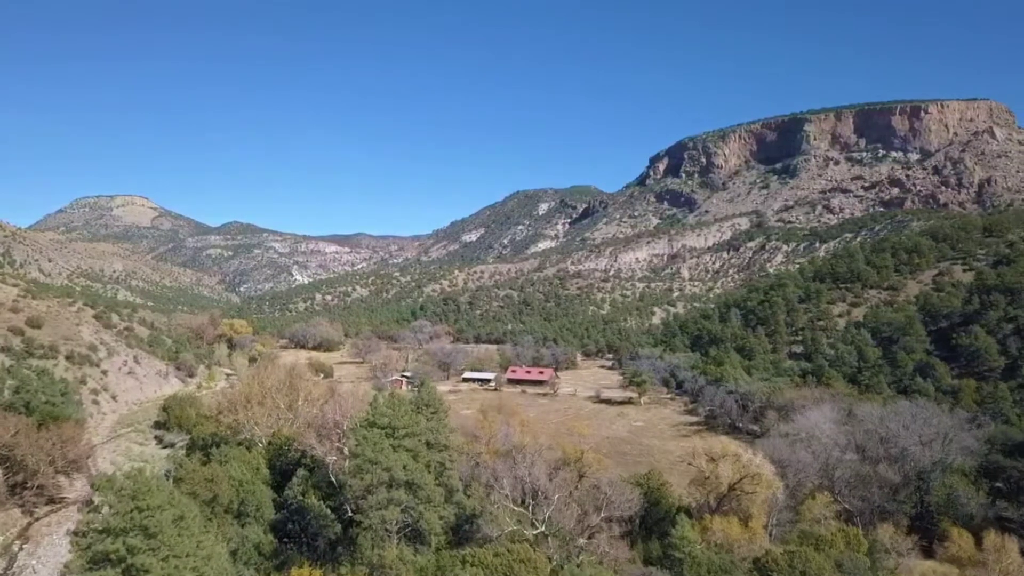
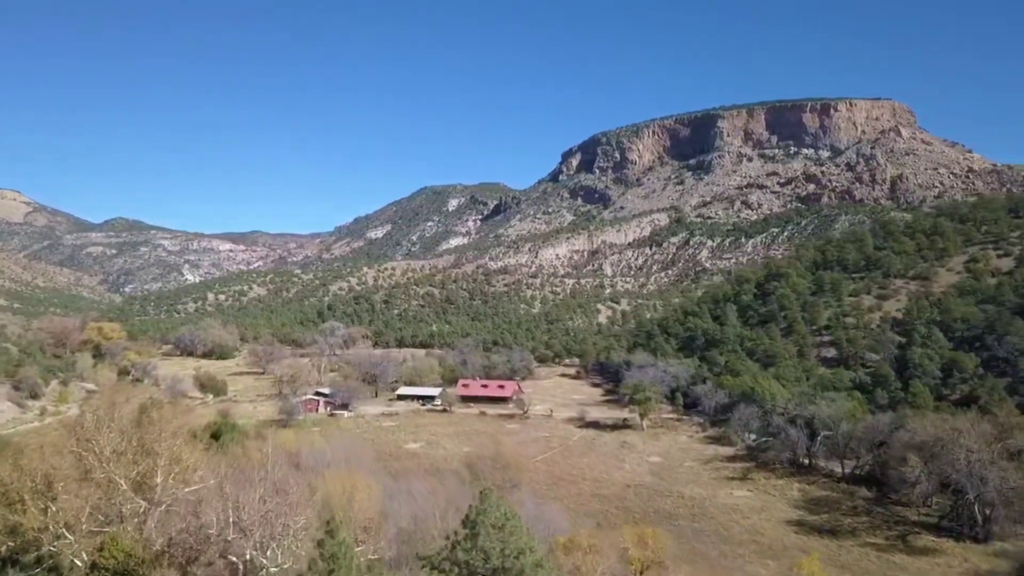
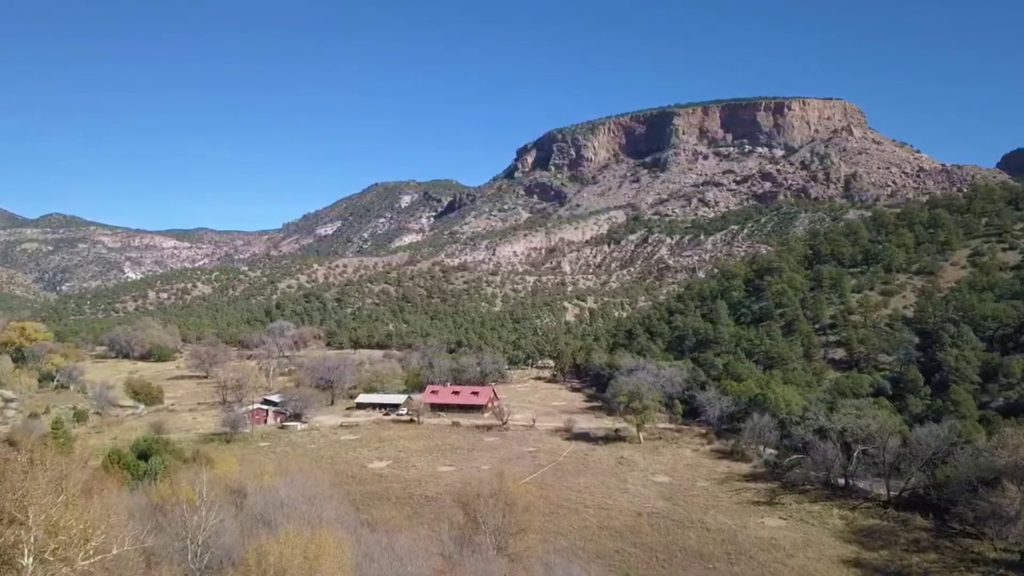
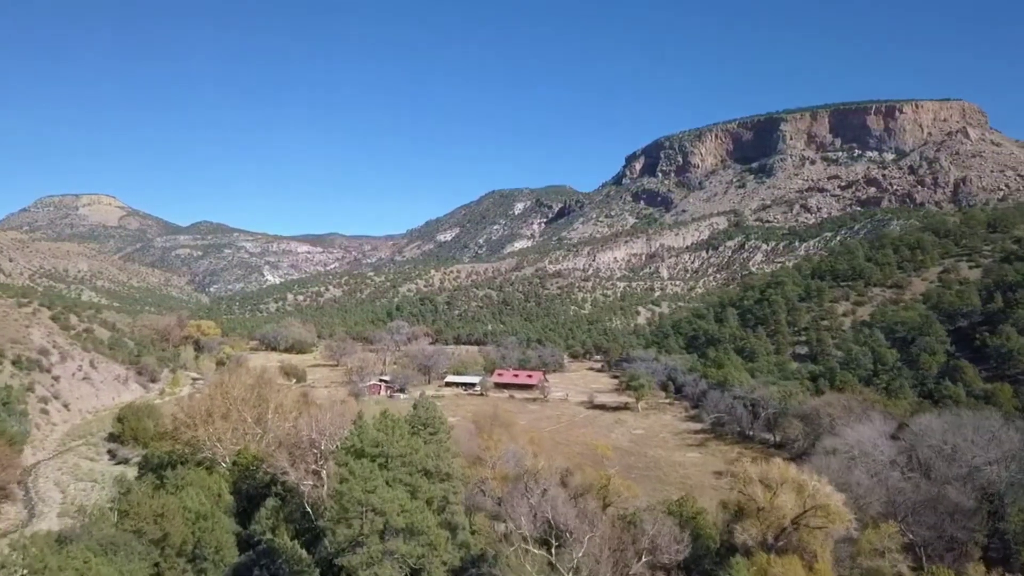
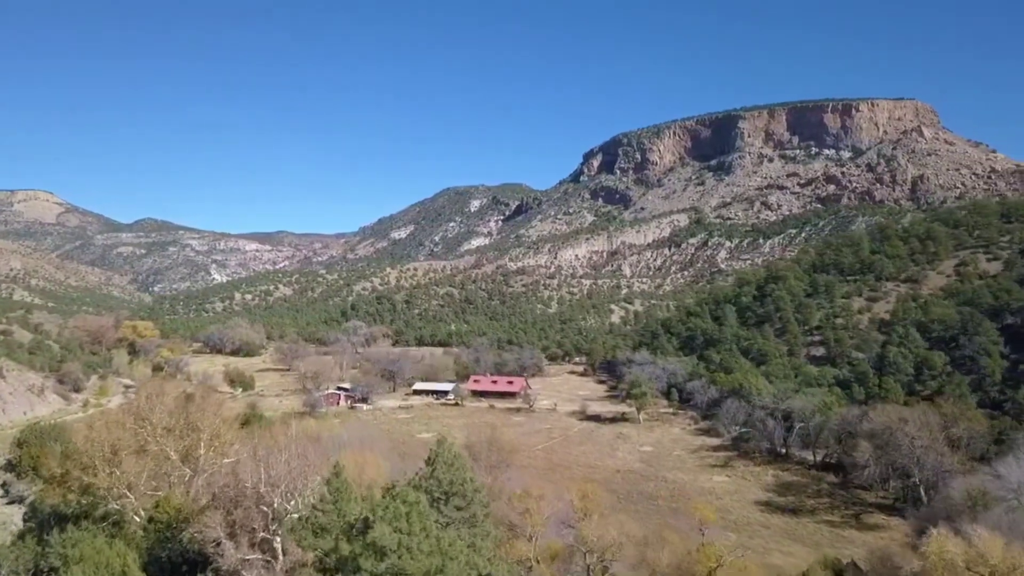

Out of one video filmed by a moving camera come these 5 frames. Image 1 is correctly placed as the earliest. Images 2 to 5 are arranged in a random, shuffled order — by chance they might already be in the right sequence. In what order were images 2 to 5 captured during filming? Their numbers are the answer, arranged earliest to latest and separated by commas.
4, 5, 2, 3
